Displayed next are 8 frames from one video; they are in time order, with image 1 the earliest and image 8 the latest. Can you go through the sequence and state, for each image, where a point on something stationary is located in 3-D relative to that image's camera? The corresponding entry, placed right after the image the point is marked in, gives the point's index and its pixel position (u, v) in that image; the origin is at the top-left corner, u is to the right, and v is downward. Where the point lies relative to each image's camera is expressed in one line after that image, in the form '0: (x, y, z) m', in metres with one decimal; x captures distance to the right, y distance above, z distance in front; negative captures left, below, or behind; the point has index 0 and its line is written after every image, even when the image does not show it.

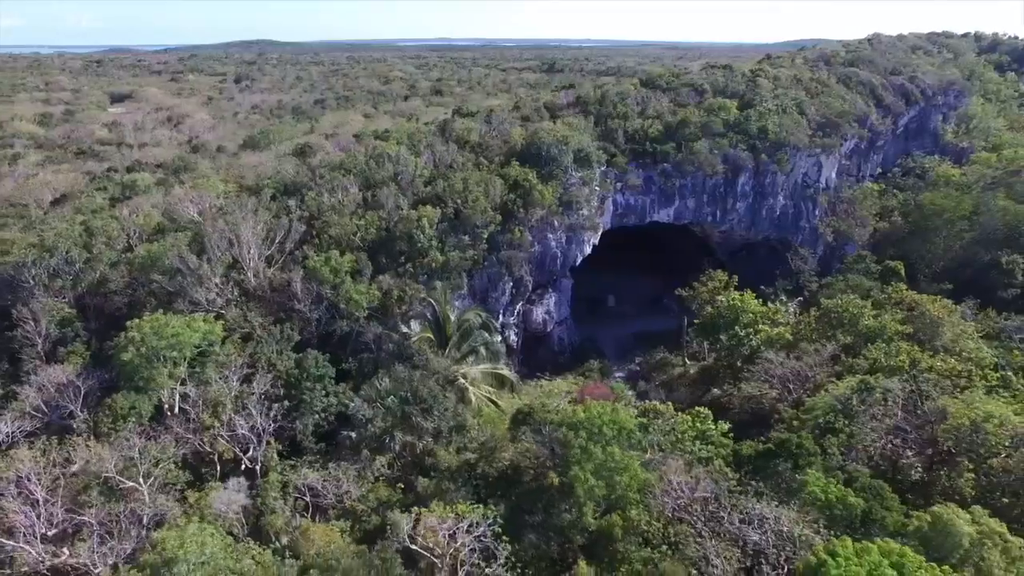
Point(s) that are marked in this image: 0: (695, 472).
0: (+4.5, -4.4, +14.7) m
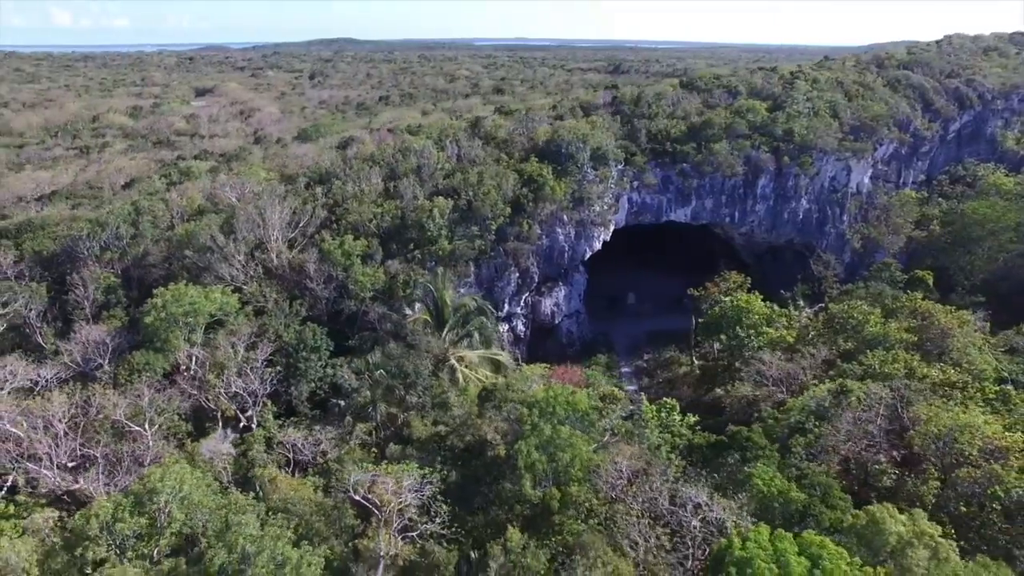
0: (+3.3, -4.2, +15.3) m
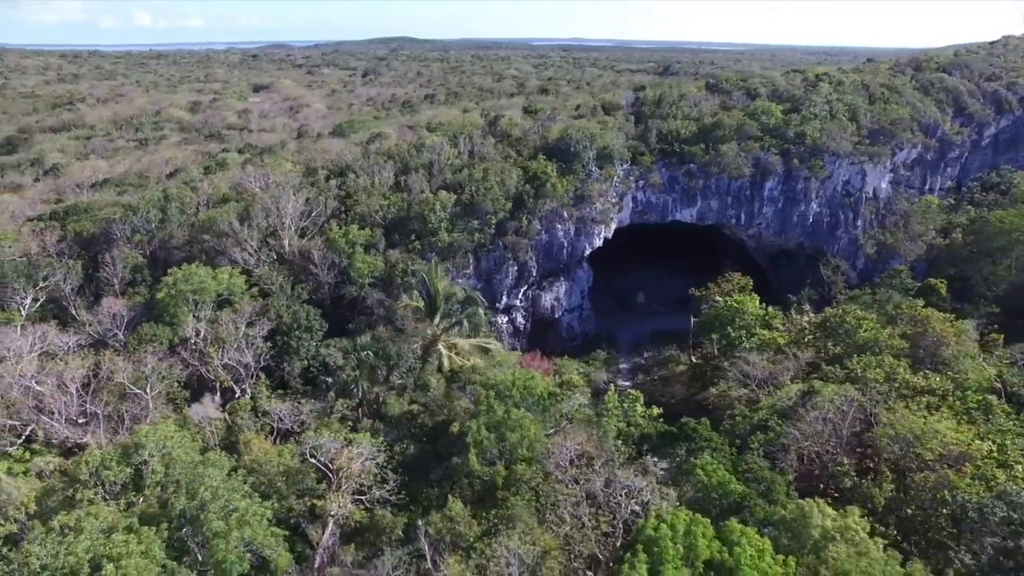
0: (+2.1, -4.0, +15.9) m
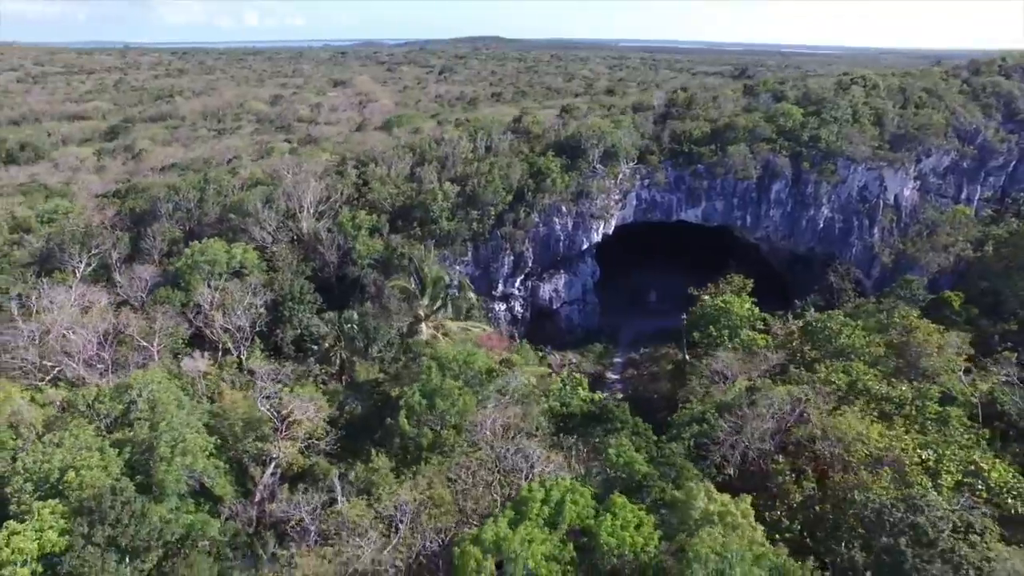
0: (+0.2, -3.6, +17.1) m
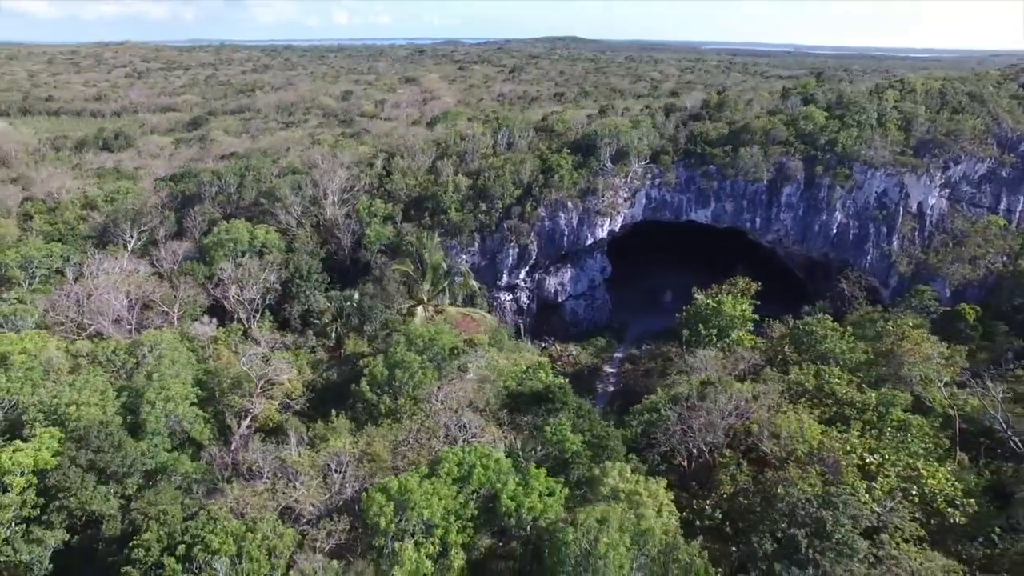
0: (-1.1, -3.1, +18.3) m
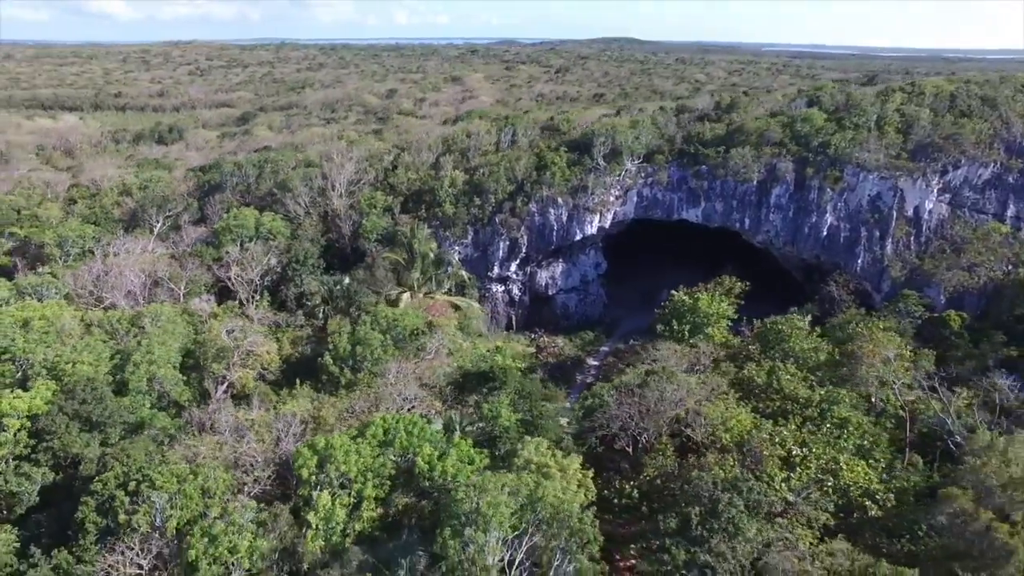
0: (-2.7, -2.6, +19.7) m
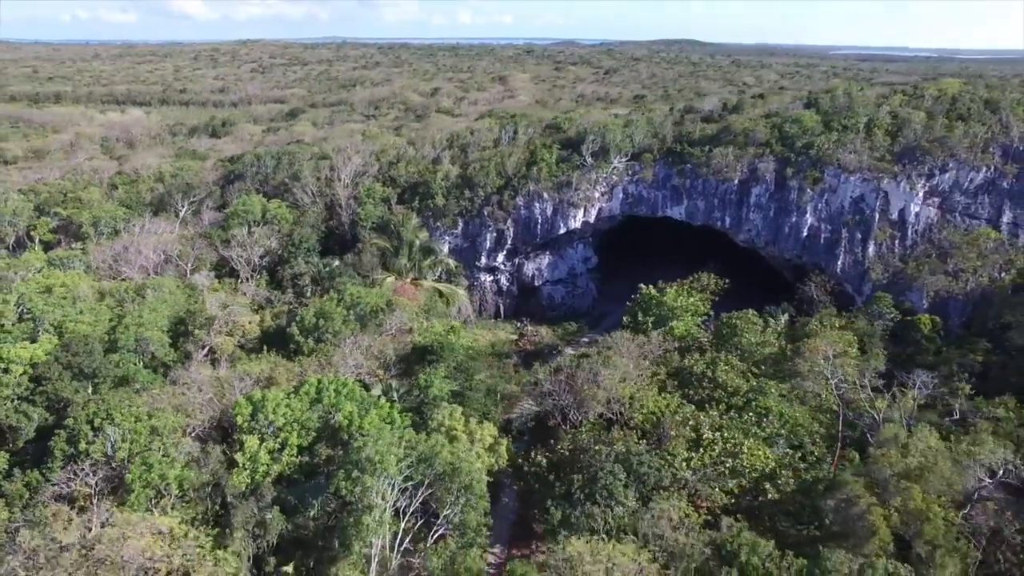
0: (-4.6, -1.9, +21.5) m
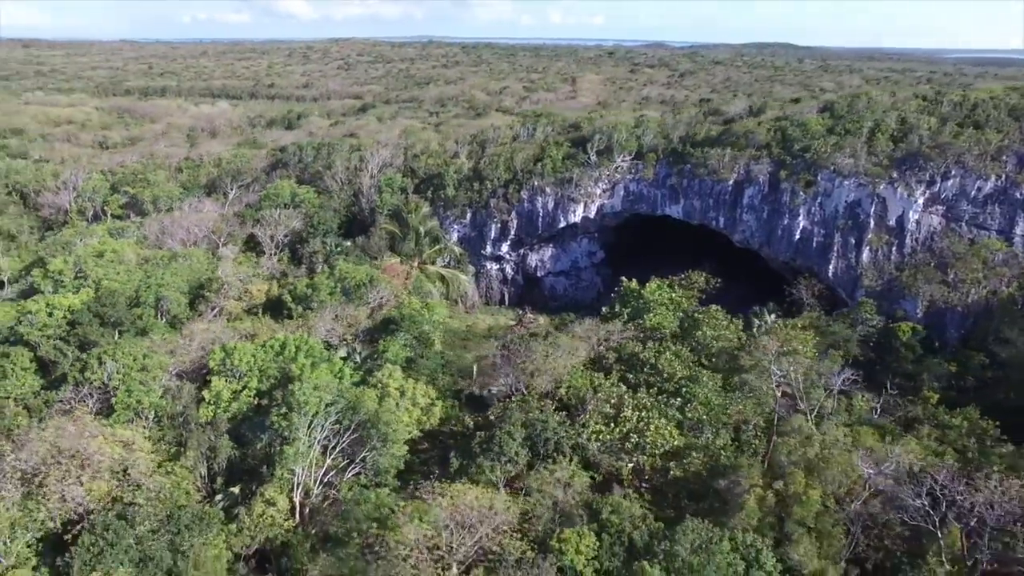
0: (-6.0, -1.0, +24.1) m
